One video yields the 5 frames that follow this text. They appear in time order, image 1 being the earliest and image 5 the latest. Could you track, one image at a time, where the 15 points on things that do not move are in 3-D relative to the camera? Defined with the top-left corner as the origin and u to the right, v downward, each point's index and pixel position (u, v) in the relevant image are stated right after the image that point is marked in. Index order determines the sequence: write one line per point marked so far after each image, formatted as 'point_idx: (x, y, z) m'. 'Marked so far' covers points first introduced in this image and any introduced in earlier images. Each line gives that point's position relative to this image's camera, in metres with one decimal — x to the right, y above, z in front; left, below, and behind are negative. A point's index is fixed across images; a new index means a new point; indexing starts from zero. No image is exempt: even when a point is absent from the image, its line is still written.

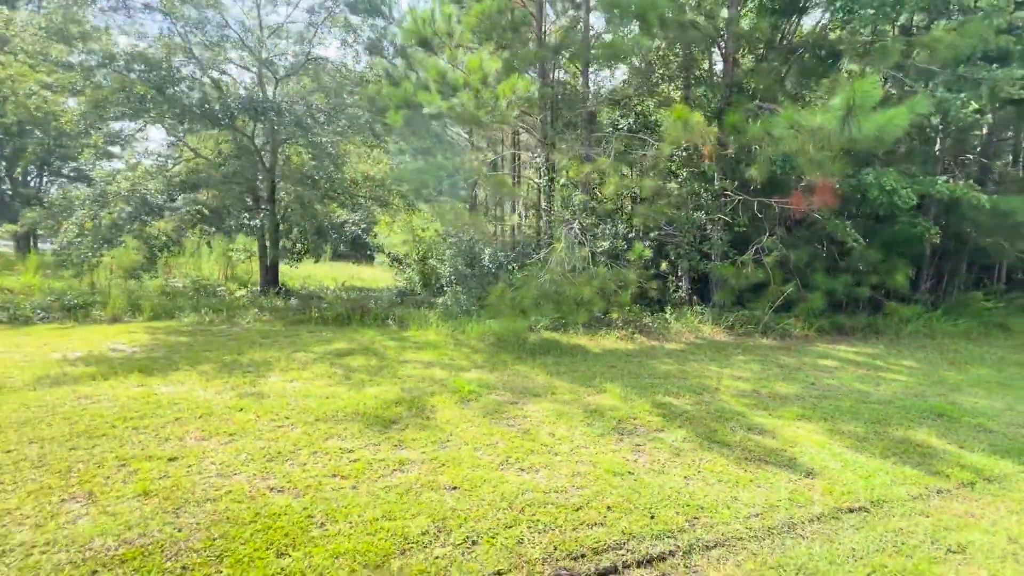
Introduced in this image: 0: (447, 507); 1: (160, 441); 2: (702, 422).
0: (-0.3, -0.9, +2.0) m
1: (-1.9, -0.8, +2.6) m
2: (+1.2, -0.8, +3.1) m
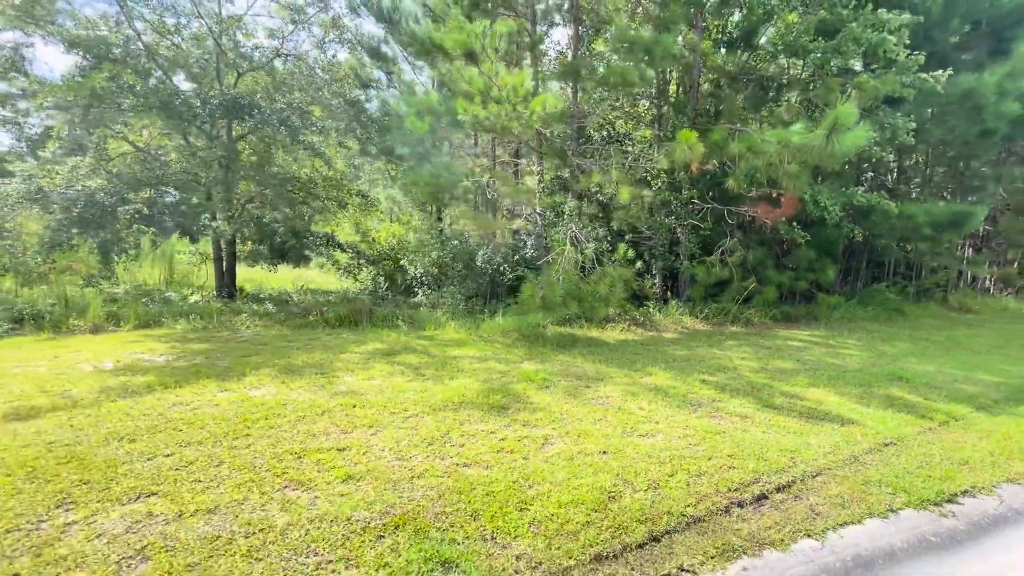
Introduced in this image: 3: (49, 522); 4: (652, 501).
0: (+0.5, -0.9, +2.5) m
1: (-1.1, -0.8, +2.8) m
2: (+1.8, -0.8, +3.8) m
3: (-1.8, -0.9, +1.9) m
4: (+0.7, -1.0, +2.2) m
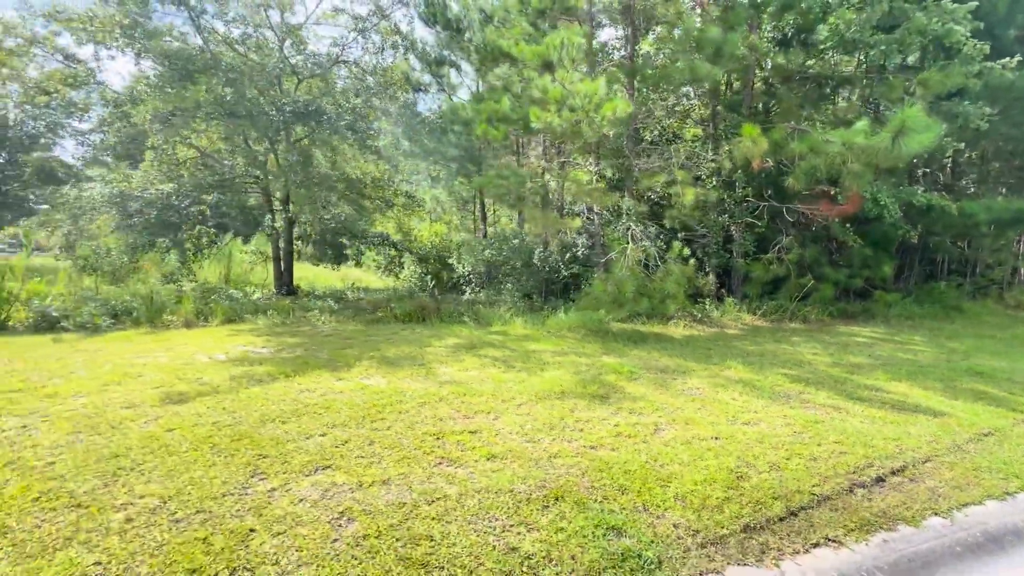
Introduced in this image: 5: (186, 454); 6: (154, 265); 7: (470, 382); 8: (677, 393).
0: (+1.2, -0.9, +2.7) m
1: (-0.5, -0.8, +3.0) m
2: (+2.5, -0.8, +3.9) m
3: (-1.2, -0.9, +2.2) m
4: (+1.3, -0.9, +2.4) m
5: (-1.7, -0.8, +2.5) m
6: (-6.2, +0.4, +8.5) m
7: (-0.3, -0.7, +3.7) m
8: (+1.2, -0.8, +3.6) m
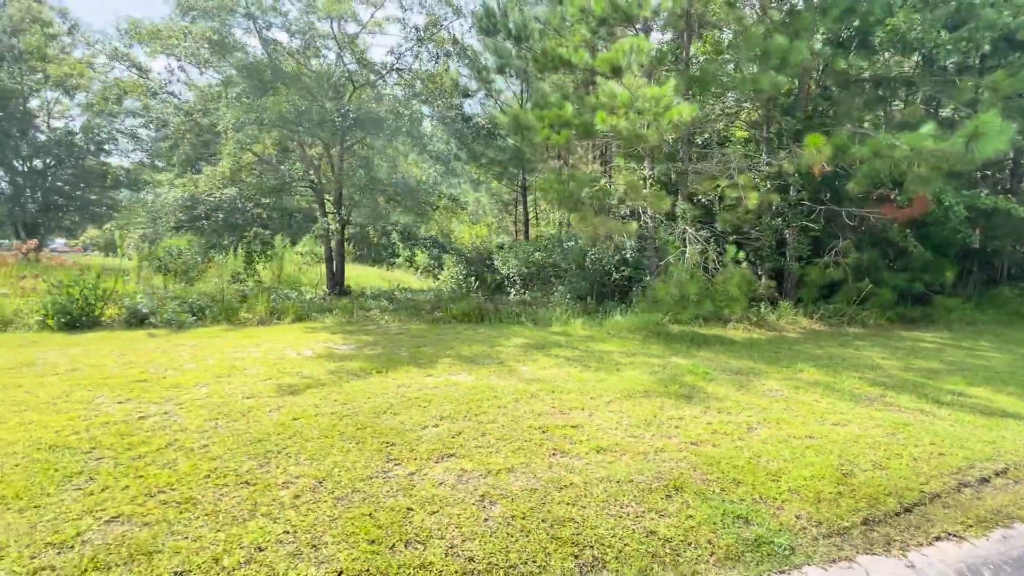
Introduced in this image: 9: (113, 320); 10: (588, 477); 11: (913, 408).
0: (+1.8, -0.9, +2.8) m
1: (+0.2, -0.8, +3.2) m
2: (+3.2, -0.8, +3.9) m
3: (-0.6, -0.9, +2.4) m
4: (+1.9, -1.0, +2.5) m
5: (-1.1, -0.8, +2.7) m
6: (-5.3, +0.5, +8.9) m
7: (+0.3, -0.7, +3.9) m
8: (+1.9, -0.8, +3.7) m
9: (-5.1, -0.4, +6.2) m
10: (+0.4, -0.9, +2.4) m
11: (+2.9, -0.9, +3.5) m
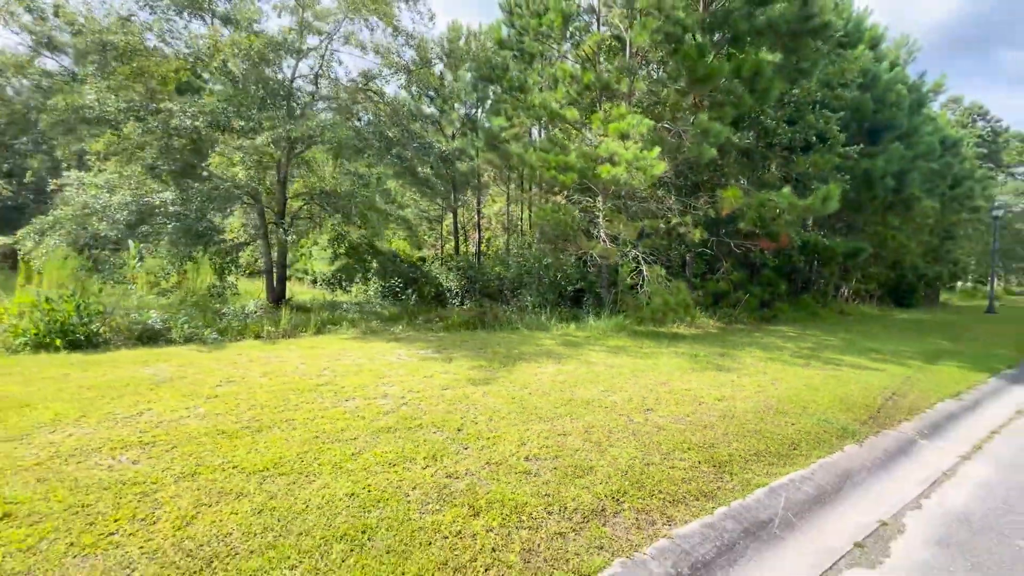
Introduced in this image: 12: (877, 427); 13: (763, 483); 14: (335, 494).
0: (+3.0, -1.0, +4.7) m
1: (+1.3, -0.9, +4.6) m
2: (+4.0, -0.9, +6.3) m
3: (+0.9, -1.0, +3.6) m
4: (+3.2, -1.0, +4.5) m
5: (+0.4, -0.9, +3.7) m
6: (-5.8, +0.2, +8.2) m
7: (+1.2, -0.8, +5.3) m
8: (+2.8, -0.9, +5.6) m
9: (-4.7, -0.6, +5.6) m
10: (+1.8, -1.0, +3.9) m
11: (+3.8, -1.0, +5.8) m
12: (+2.9, -1.1, +3.8) m
13: (+1.4, -1.1, +2.8) m
14: (-0.8, -1.0, +2.3) m
